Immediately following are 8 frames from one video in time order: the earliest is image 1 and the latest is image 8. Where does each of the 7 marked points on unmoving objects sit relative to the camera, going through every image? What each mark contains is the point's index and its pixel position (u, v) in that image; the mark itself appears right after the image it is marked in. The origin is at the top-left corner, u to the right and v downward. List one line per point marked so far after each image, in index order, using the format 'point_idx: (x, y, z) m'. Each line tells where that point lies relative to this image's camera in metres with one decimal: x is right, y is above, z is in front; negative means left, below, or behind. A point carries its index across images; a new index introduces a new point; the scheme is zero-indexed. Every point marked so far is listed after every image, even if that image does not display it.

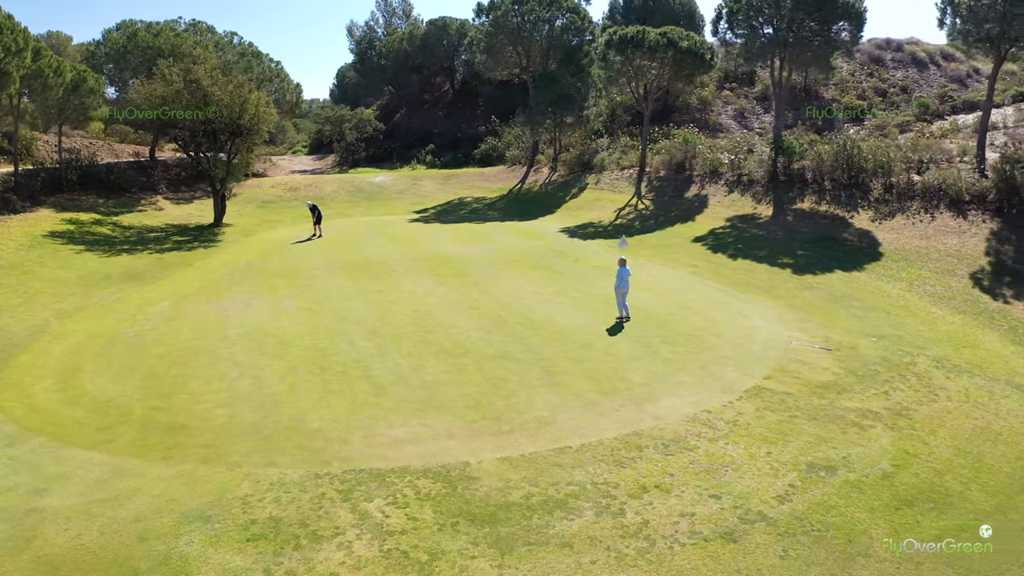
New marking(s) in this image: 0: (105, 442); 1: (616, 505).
0: (-5.1, -1.9, +10.4) m
1: (+1.1, -2.4, +9.0) m
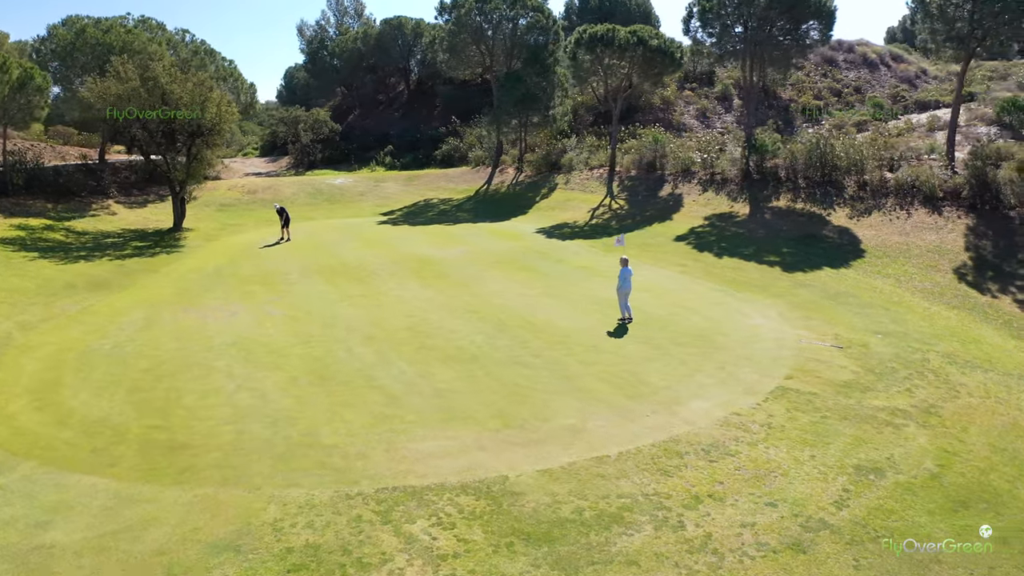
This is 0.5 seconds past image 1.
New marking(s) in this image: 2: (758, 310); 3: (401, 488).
0: (-4.7, -2.0, +9.4) m
1: (+1.7, -2.4, +8.5) m
2: (+5.1, -0.5, +17.0) m
3: (-1.2, -2.2, +8.9) m
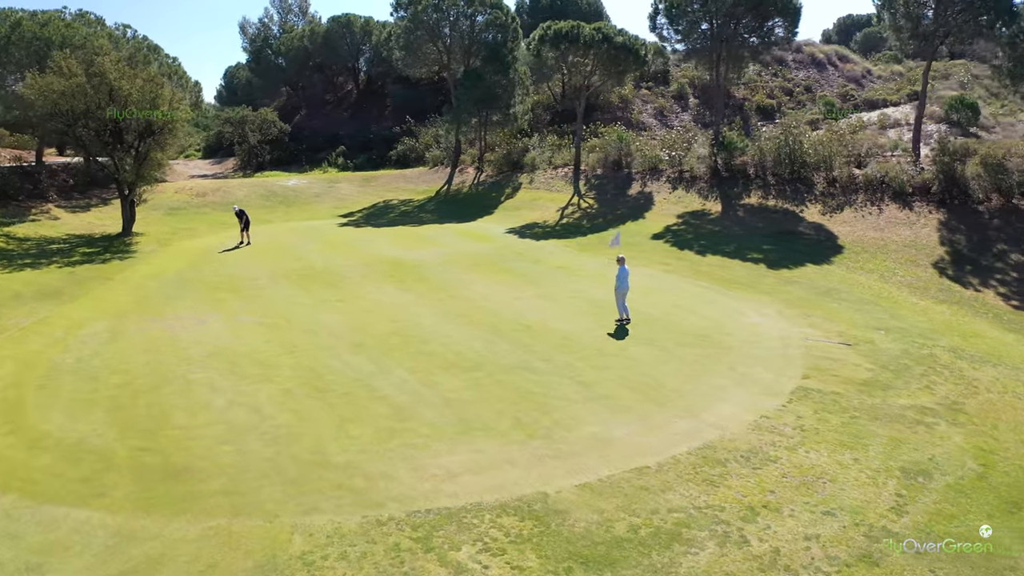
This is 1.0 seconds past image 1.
0: (-4.3, -2.1, +8.4) m
1: (+2.1, -2.3, +7.9) m
2: (+4.9, -0.4, +16.7) m
3: (-0.8, -2.2, +8.2) m
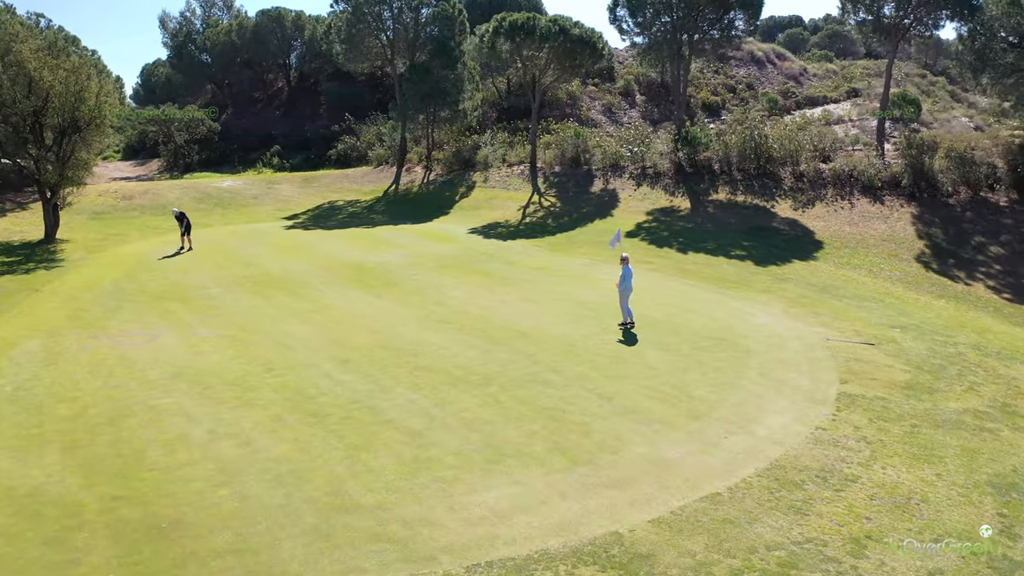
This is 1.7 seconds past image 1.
0: (-3.6, -2.3, +6.7) m
1: (+2.8, -2.3, +6.8) m
2: (+4.7, -0.4, +15.8) m
3: (-0.1, -2.3, +6.8) m
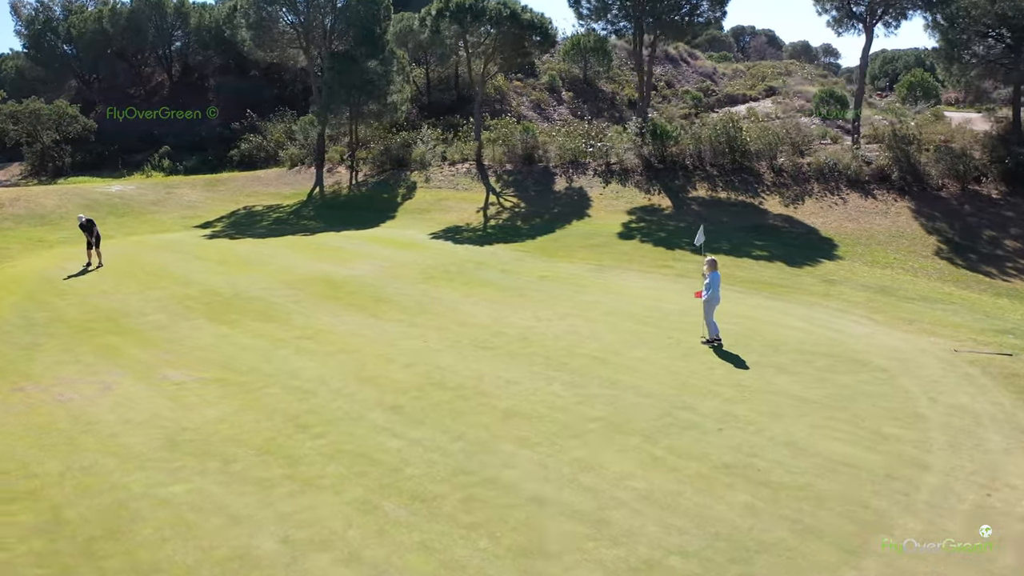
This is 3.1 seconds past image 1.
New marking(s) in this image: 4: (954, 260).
0: (-1.4, -2.5, +3.4) m
1: (+5.0, -2.4, +4.5) m
2: (+5.4, -0.5, +13.7) m
3: (+2.1, -2.4, +4.1) m
4: (+10.2, +0.7, +18.9) m
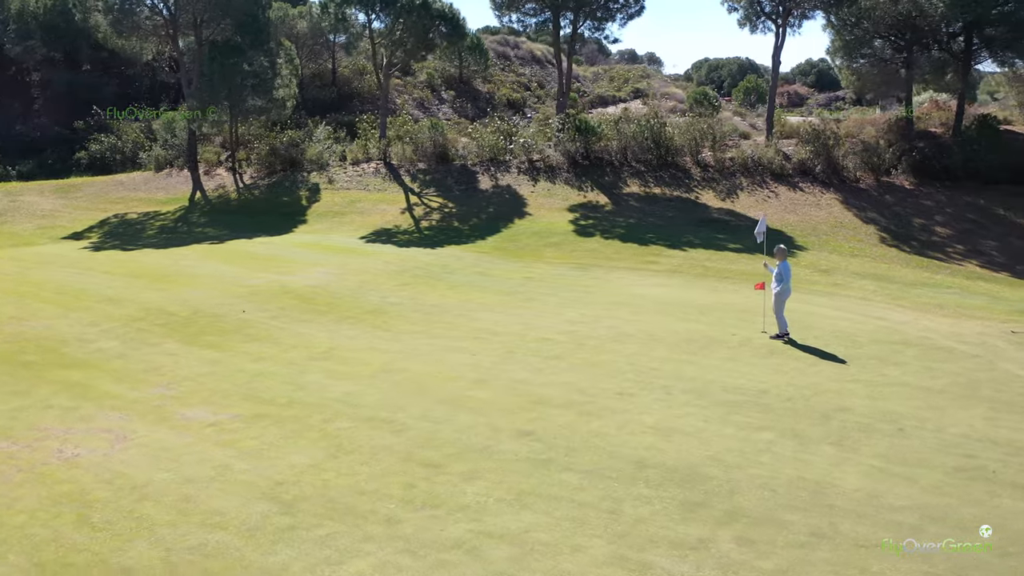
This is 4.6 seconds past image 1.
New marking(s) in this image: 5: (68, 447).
0: (+1.4, -2.4, +2.0) m
1: (+7.4, -2.1, +4.4) m
2: (+5.8, -0.3, +13.5) m
3: (+4.7, -2.2, +3.3) m
4: (+9.3, +1.0, +19.6) m
5: (-4.3, -1.5, +8.0) m
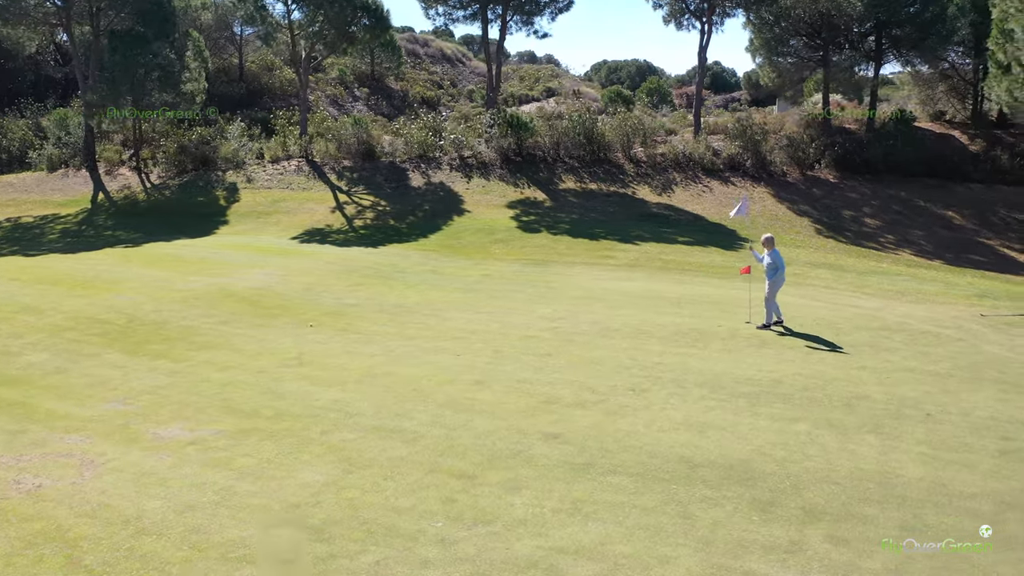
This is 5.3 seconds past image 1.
0: (+2.4, -2.3, +1.6) m
1: (+8.0, -1.8, +4.7) m
2: (+5.3, -0.1, +13.5) m
3: (+5.5, -2.0, +3.3) m
4: (+7.9, +1.2, +20.0) m
5: (-4.1, -1.6, +6.8) m
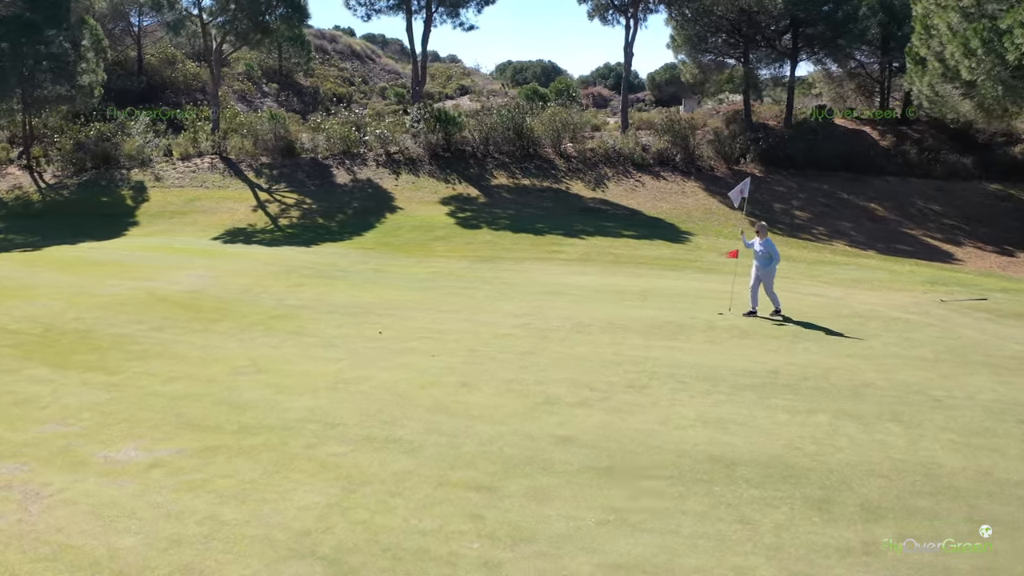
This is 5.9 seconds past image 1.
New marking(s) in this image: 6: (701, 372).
0: (+3.2, -2.2, +1.3) m
1: (+8.4, -1.6, +5.1) m
2: (+4.6, +0.1, +13.5) m
3: (+6.0, -1.8, +3.4) m
4: (+6.4, +1.4, +20.2) m
5: (-3.9, -1.6, +5.7) m
6: (+2.0, -0.9, +8.7) m
